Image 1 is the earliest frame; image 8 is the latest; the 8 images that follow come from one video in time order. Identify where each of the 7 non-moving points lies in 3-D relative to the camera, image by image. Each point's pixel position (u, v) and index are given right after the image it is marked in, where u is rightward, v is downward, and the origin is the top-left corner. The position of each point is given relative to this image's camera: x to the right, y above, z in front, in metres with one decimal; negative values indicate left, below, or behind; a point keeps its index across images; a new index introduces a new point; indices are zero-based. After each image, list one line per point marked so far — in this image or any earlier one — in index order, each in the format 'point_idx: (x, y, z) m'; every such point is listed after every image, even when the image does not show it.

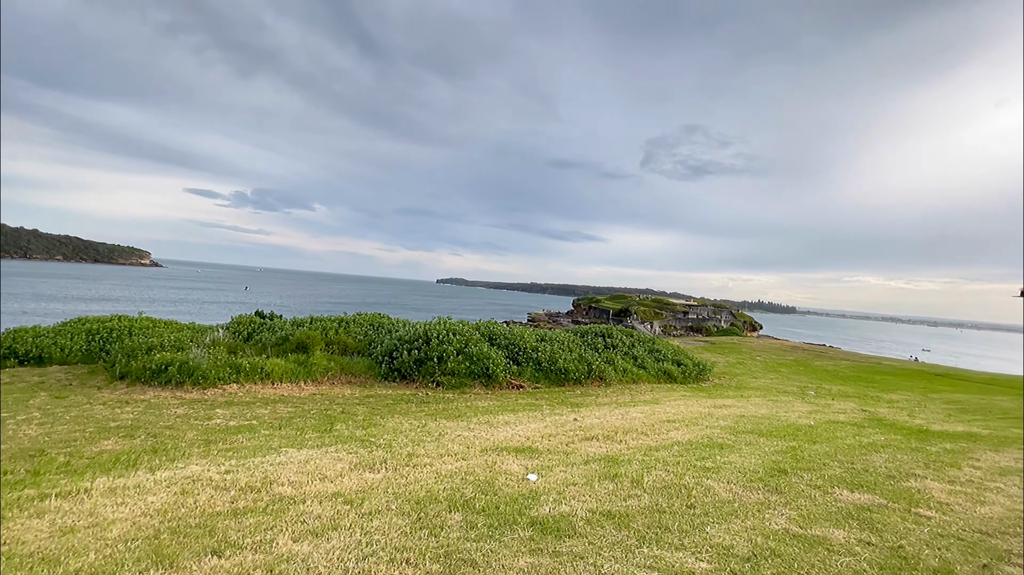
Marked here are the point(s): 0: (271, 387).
0: (-5.4, -2.2, +10.6) m
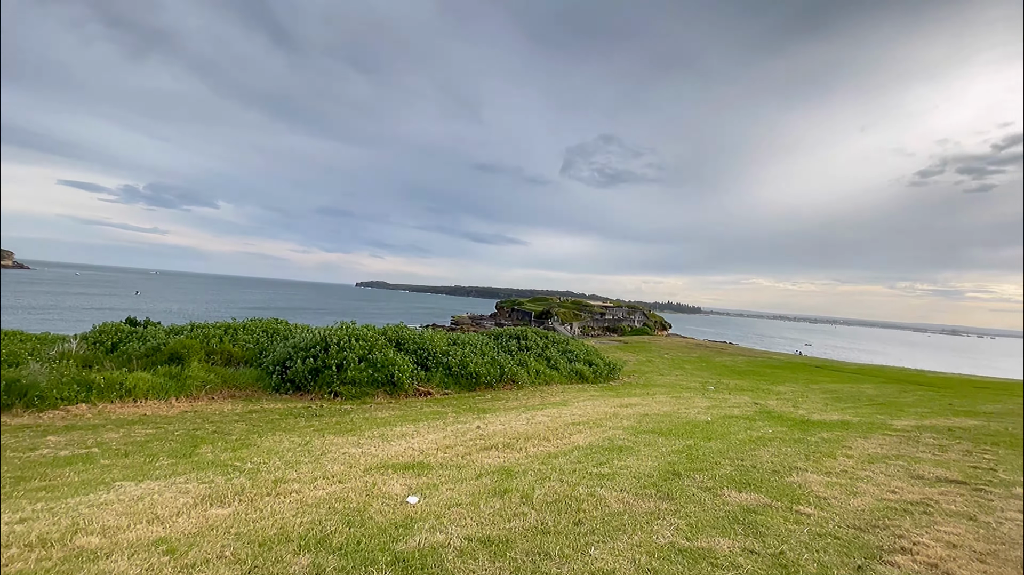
0: (-7.3, -2.3, +9.1) m
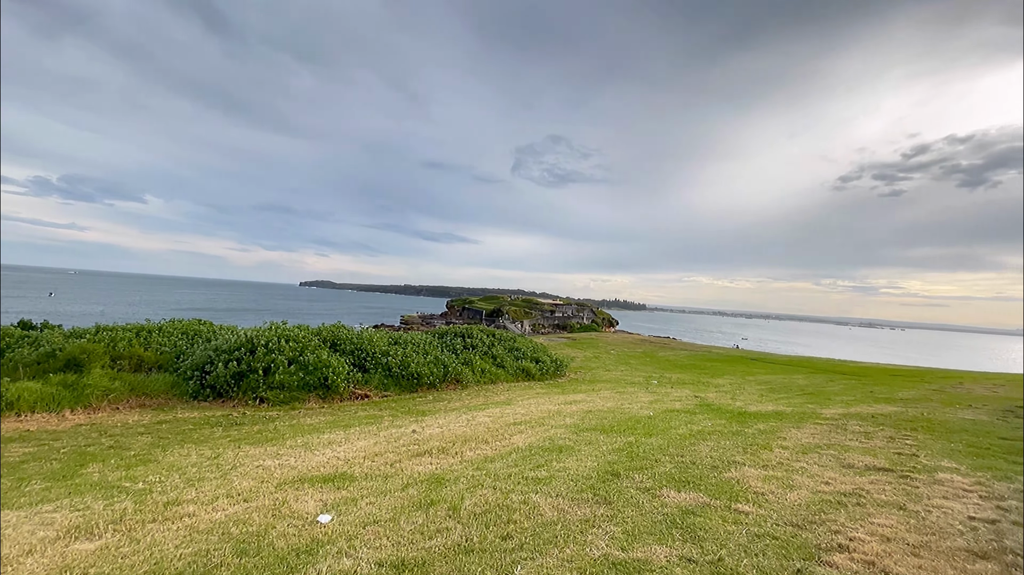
0: (-8.3, -2.2, +7.9) m
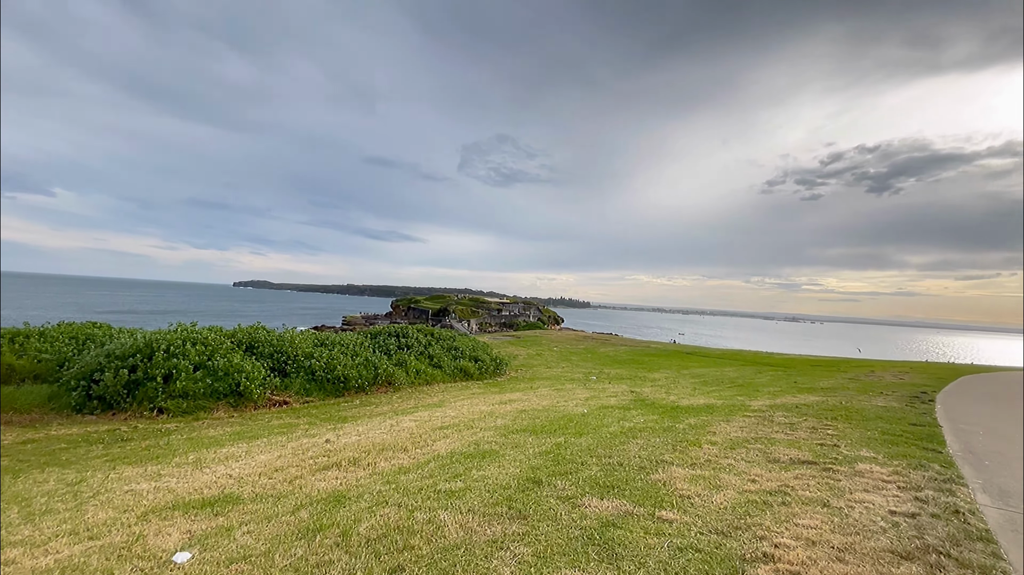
0: (-9.4, -2.2, +6.5) m
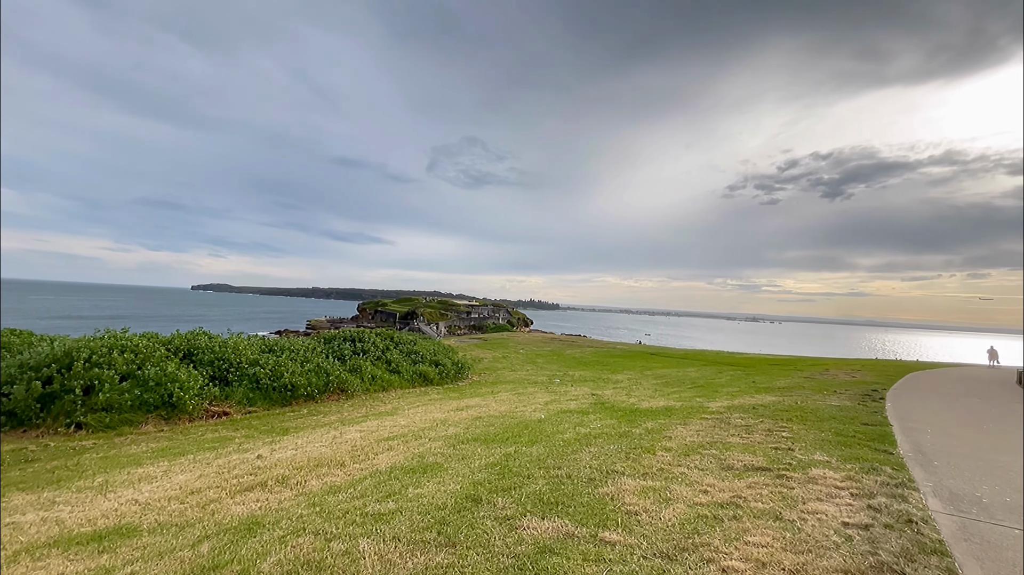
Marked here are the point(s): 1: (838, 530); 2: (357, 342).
0: (-10.0, -2.2, +5.5) m
1: (+2.1, -1.6, +3.1) m
2: (-4.7, -1.7, +14.5) m
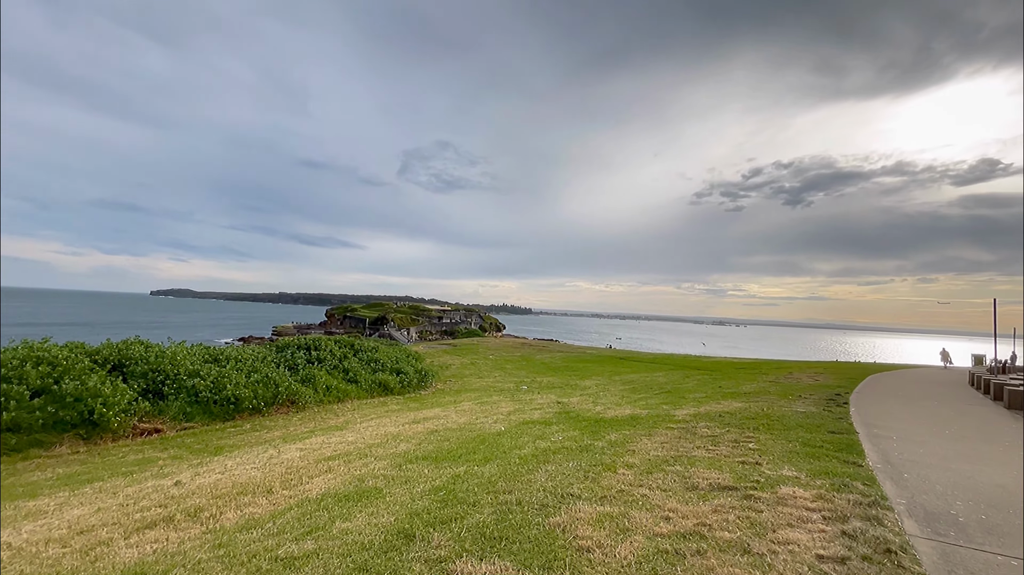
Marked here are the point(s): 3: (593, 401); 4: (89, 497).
0: (-10.6, -2.3, +4.5) m
1: (+1.7, -1.6, +2.8) m
2: (-5.8, -1.8, +13.8) m
3: (+2.1, -2.9, +12.0) m
4: (-4.5, -2.2, +5.0) m
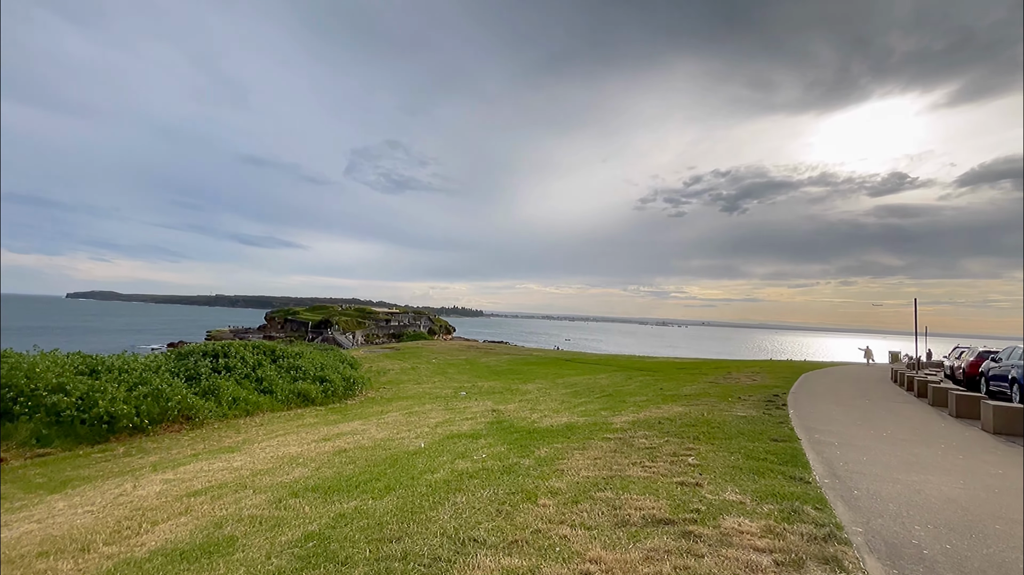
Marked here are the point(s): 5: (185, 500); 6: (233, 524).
0: (-11.3, -2.2, +2.5) m
1: (+1.1, -1.6, +2.1) m
2: (-7.5, -1.8, +12.2) m
3: (+0.5, -2.8, +11.3) m
4: (-5.3, -2.2, +3.7) m
5: (-3.2, -2.1, +4.7) m
6: (-2.3, -2.0, +4.0) m
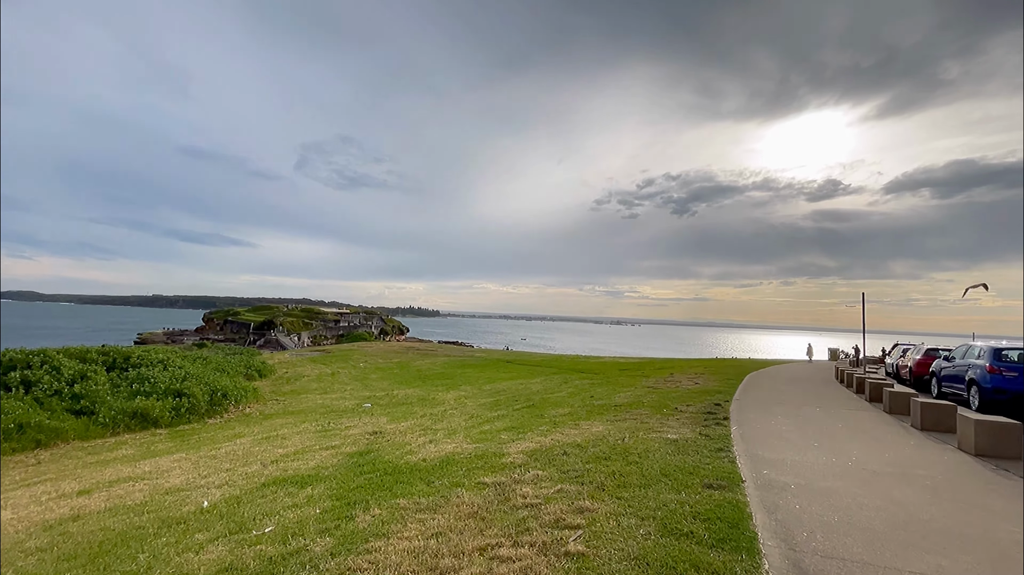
0: (-12.5, -2.0, -0.7) m
1: (-0.1, -1.4, 0.0) m
2: (-9.6, -1.6, +9.4) m
3: (-1.6, -2.7, +9.1) m
4: (-6.7, -2.0, +1.1) m
5: (-4.7, -1.9, +2.3) m
6: (-3.7, -1.8, +1.6) m
